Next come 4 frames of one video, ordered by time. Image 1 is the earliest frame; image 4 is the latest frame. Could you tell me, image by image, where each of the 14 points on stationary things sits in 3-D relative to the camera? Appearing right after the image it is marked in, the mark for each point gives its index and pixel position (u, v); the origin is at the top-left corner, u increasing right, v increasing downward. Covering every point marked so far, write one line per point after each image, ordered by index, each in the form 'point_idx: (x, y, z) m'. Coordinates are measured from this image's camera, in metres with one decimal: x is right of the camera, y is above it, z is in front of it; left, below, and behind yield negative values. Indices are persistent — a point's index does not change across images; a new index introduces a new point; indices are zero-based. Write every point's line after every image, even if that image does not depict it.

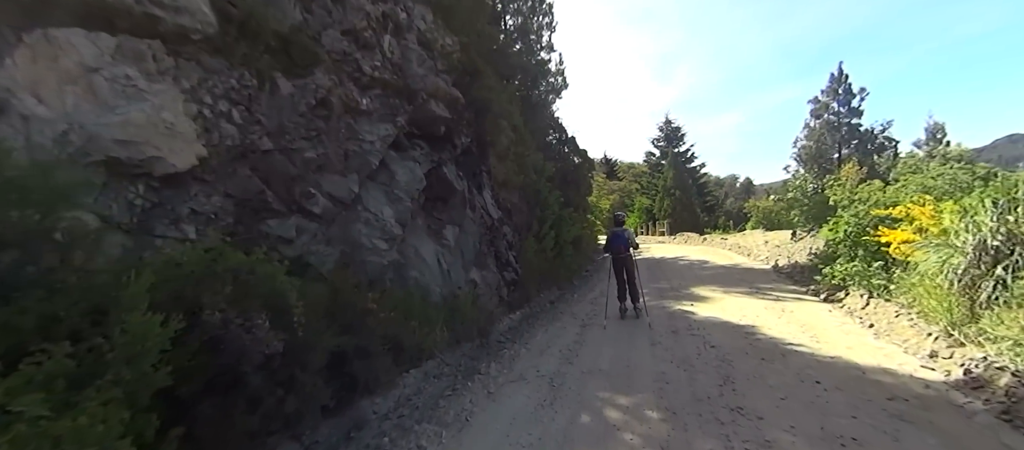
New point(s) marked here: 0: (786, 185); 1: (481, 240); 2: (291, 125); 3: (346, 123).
0: (+11.9, +1.7, +18.5) m
1: (-0.7, -0.3, +9.1) m
2: (-2.9, +1.3, +5.6) m
3: (-2.5, +1.5, +6.3) m
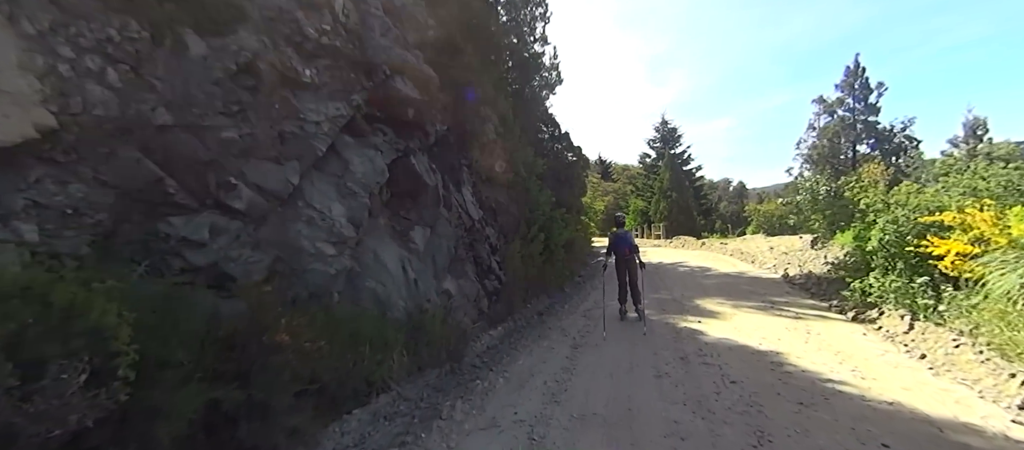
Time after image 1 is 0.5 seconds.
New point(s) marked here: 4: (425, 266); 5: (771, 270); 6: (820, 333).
0: (+11.4, +1.5, +17.4) m
1: (-1.0, -0.3, +7.9) m
2: (-3.1, +1.3, +4.3) m
3: (-2.7, +1.5, +5.1) m
4: (-1.4, -0.7, +6.9) m
5: (+7.9, -1.4, +13.1) m
6: (+4.8, -1.7, +6.6) m
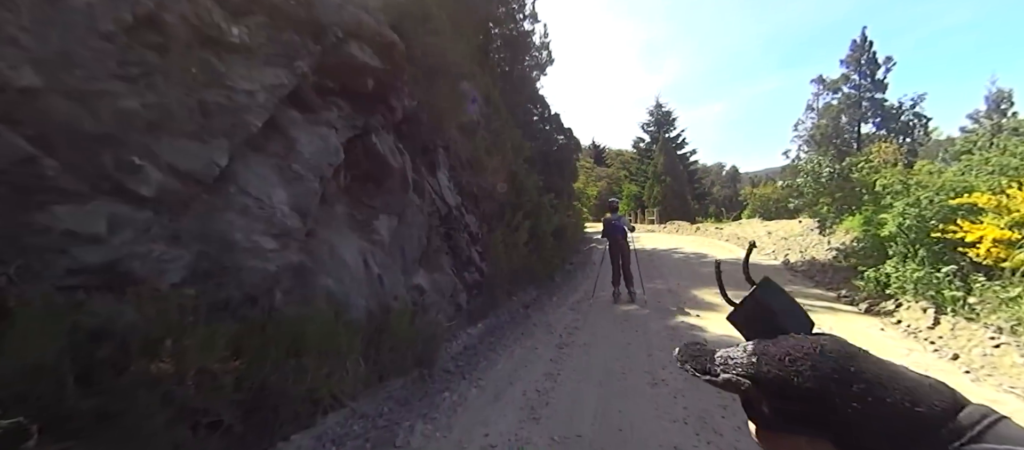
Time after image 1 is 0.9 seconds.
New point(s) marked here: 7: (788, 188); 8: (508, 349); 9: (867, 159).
0: (+11.0, +2.2, +16.8) m
1: (-1.3, -0.1, +7.1) m
2: (-3.4, +1.4, +3.5) m
3: (-3.0, +1.6, +4.2) m
4: (-1.7, -0.5, +6.1) m
5: (+7.5, -0.9, +12.4) m
6: (+4.5, -1.4, +6.0) m
7: (+10.3, +1.4, +15.9) m
8: (0.0, -1.8, +6.2) m
9: (+8.5, +1.6, +10.3) m
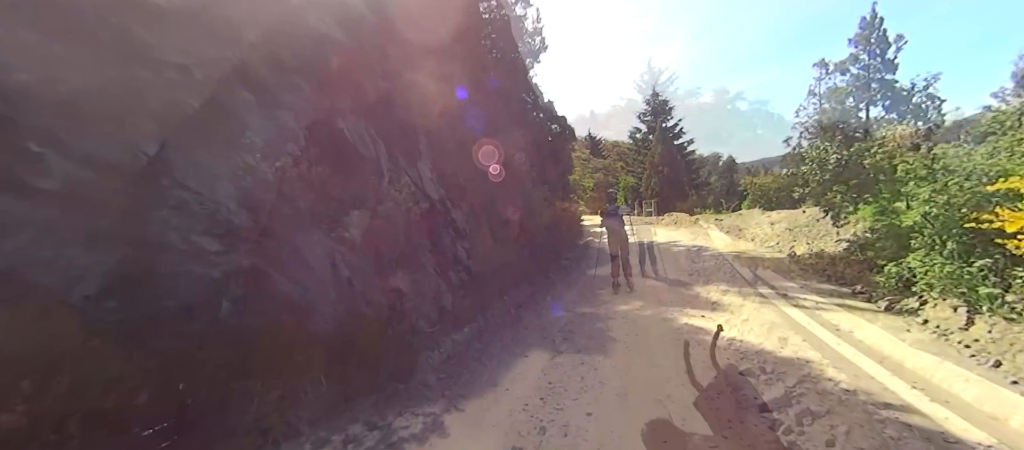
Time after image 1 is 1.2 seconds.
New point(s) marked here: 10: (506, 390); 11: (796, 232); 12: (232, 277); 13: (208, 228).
0: (+10.7, +2.5, +16.2) m
1: (-1.5, -0.1, +6.5) m
2: (-3.6, +1.4, +2.8) m
3: (-3.2, +1.6, +3.5) m
4: (-1.9, -0.4, +5.5) m
5: (+7.3, -0.6, +11.9) m
6: (+4.3, -1.3, +5.4) m
7: (+10.0, +1.7, +15.3) m
8: (-0.2, -1.7, +5.6) m
9: (+8.3, +1.8, +9.7) m
10: (-0.1, -1.8, +4.6) m
11: (+8.3, -0.2, +12.5) m
12: (-2.6, -0.5, +4.0) m
13: (-2.8, 0.0, +3.9) m
